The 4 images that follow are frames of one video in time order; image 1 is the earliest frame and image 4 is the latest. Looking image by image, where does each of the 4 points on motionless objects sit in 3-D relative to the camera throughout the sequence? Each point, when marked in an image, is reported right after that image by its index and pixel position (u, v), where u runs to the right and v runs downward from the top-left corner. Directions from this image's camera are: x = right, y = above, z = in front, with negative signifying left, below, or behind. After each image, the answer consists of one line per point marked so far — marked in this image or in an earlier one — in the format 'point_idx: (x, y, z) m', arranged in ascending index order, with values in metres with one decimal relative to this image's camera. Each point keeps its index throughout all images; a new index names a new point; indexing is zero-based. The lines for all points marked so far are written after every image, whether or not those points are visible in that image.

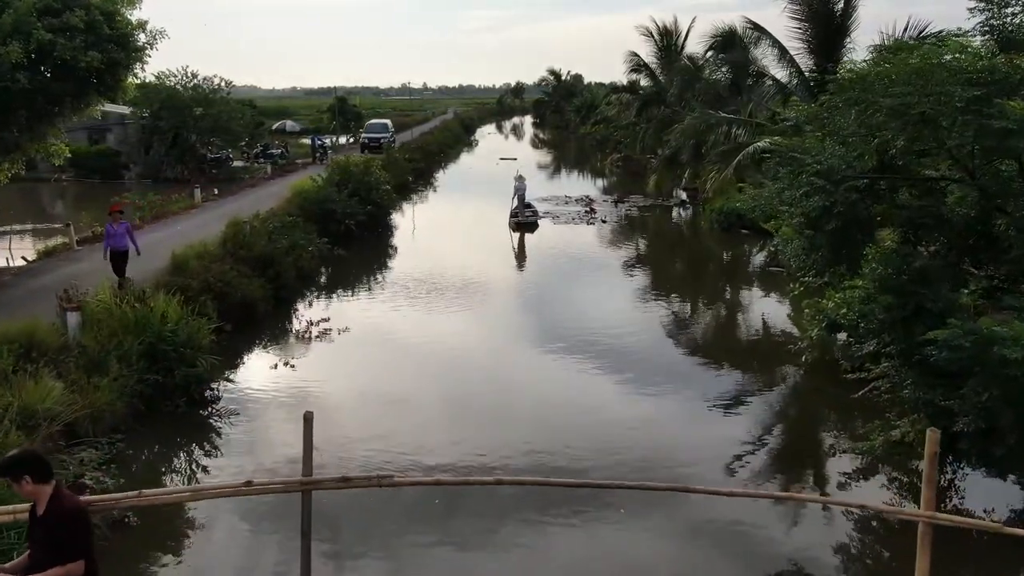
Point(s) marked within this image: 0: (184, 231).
0: (-6.1, +1.1, +15.1) m
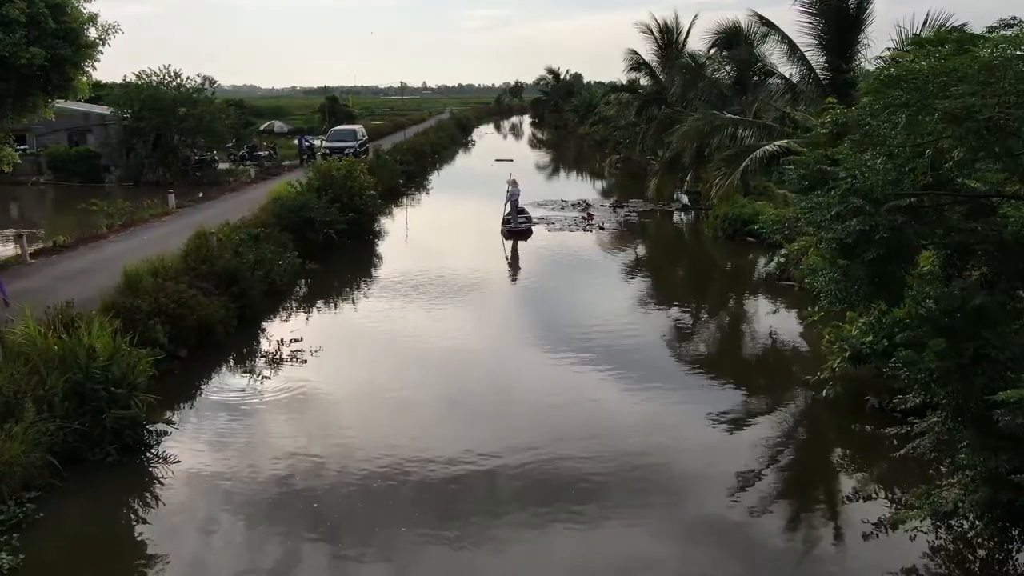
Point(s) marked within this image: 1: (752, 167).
0: (-6.3, +0.8, +14.0) m
1: (+4.2, +2.1, +14.1) m
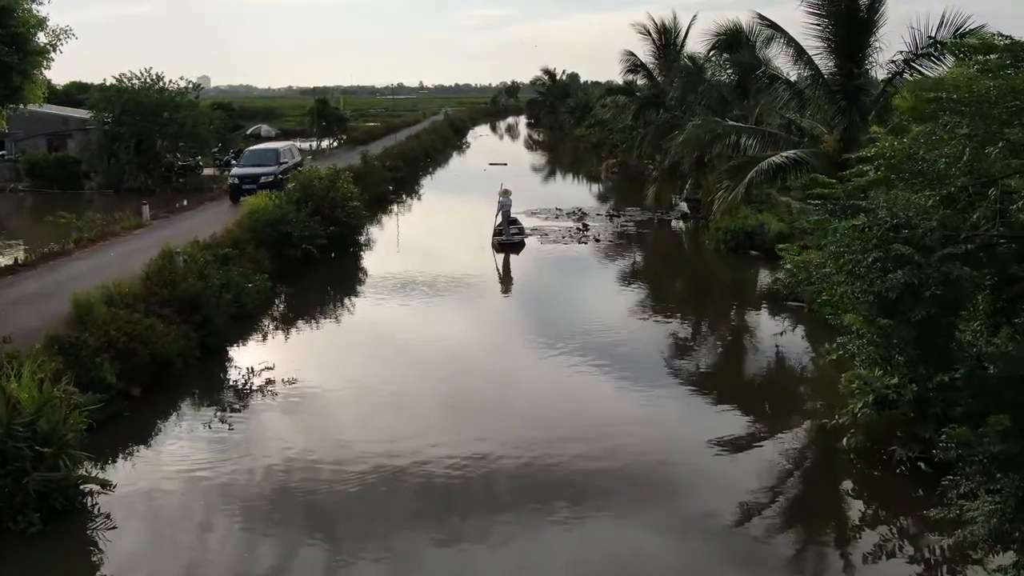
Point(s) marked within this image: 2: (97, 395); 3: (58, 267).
0: (-6.5, +0.4, +13.1) m
1: (+4.1, +1.8, +13.2) m
2: (-4.2, -1.1, +8.1) m
3: (-7.3, +0.3, +12.8) m
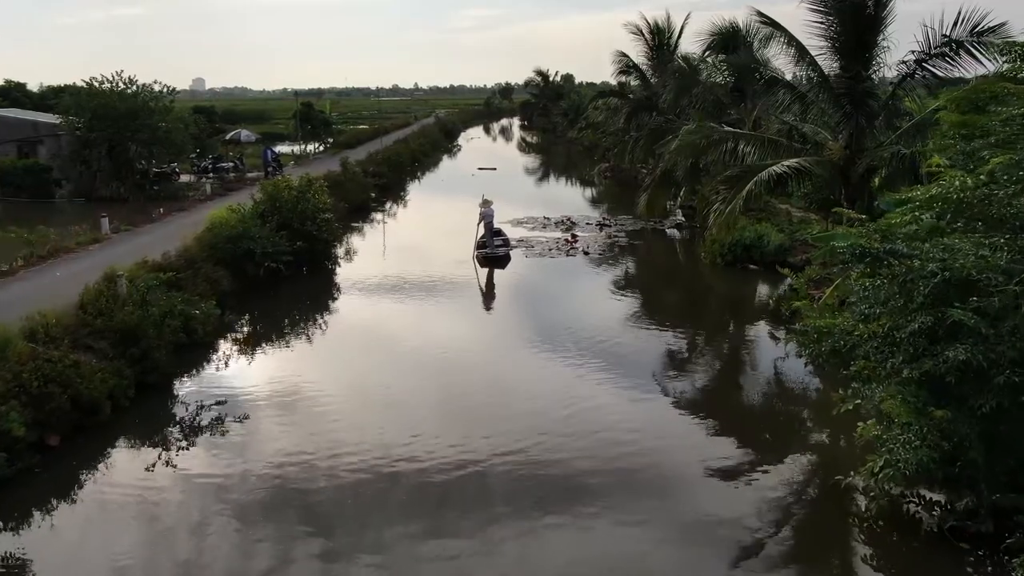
0: (-6.8, +0.1, +12.0) m
1: (+3.7, +1.5, +12.2) m
2: (-4.5, -1.4, +7.0) m
3: (-7.6, 0.0, +11.8) m
